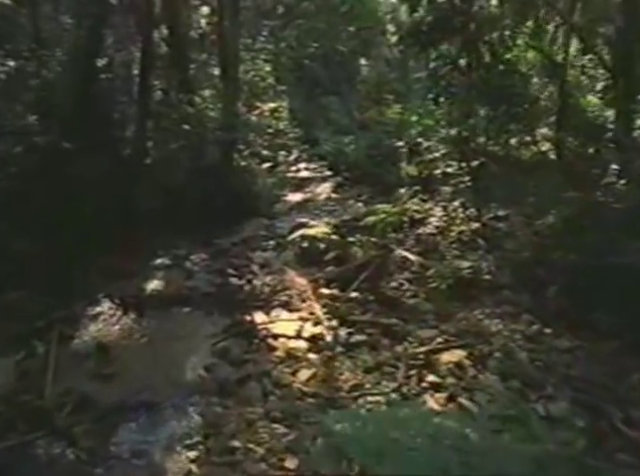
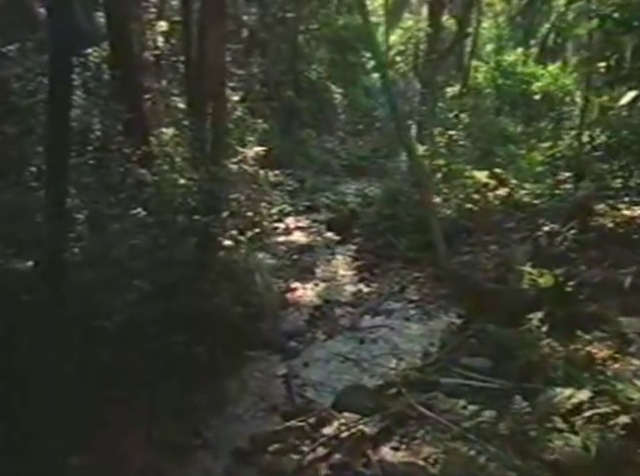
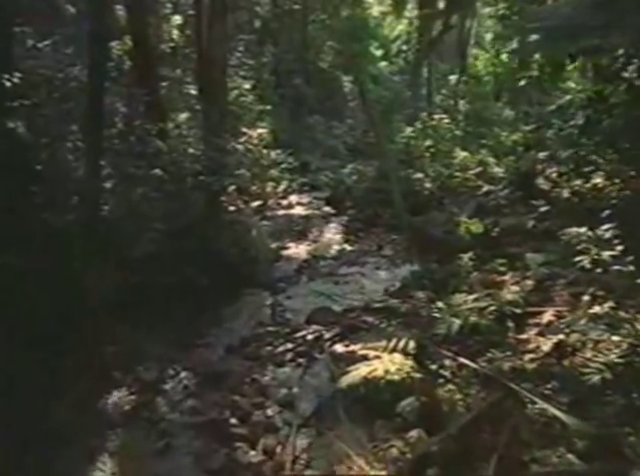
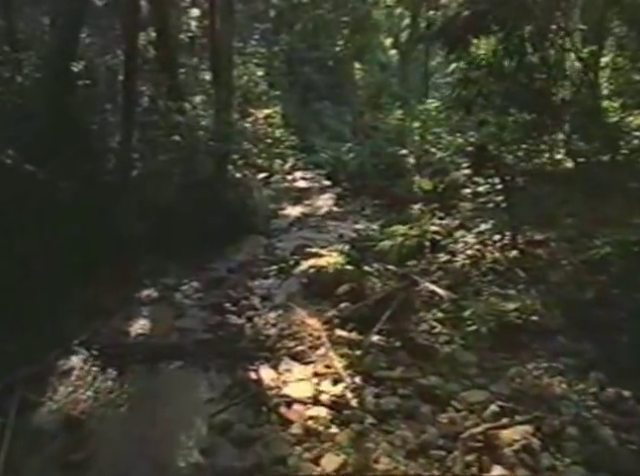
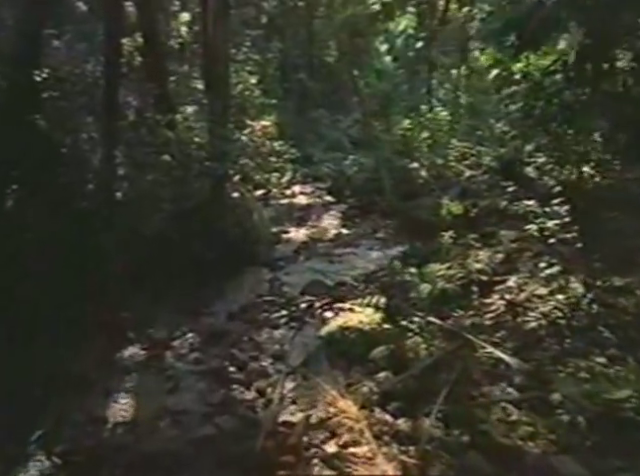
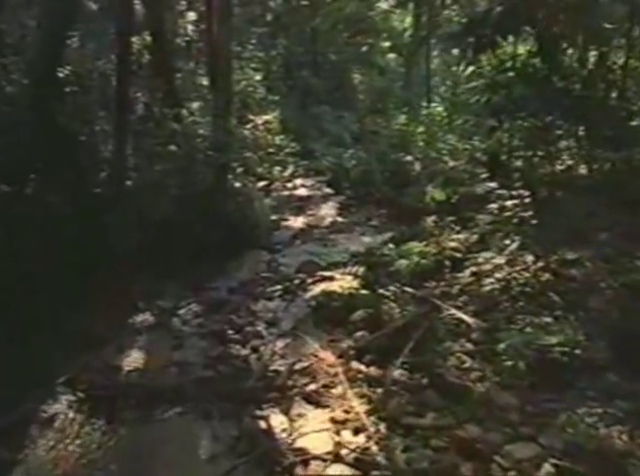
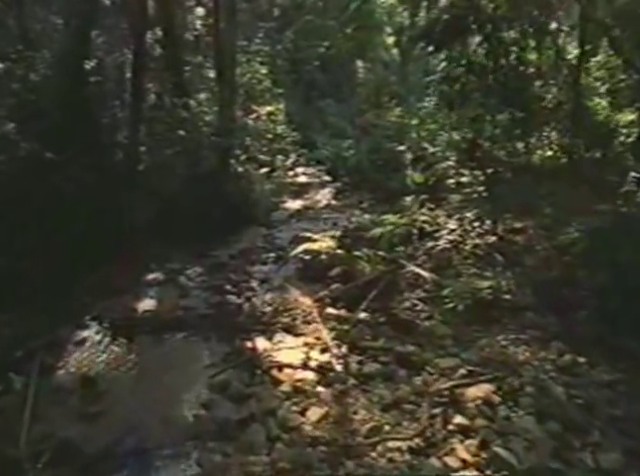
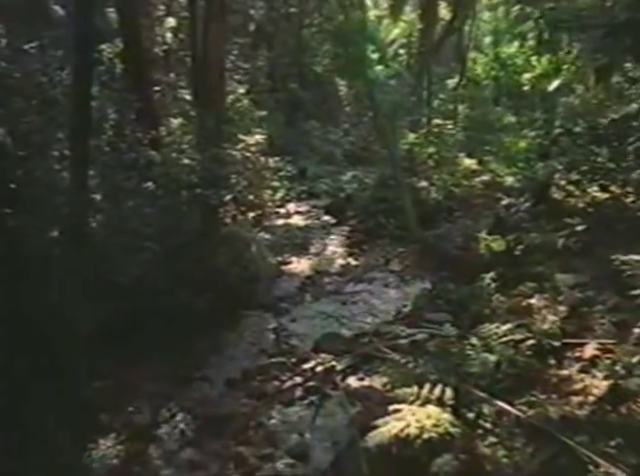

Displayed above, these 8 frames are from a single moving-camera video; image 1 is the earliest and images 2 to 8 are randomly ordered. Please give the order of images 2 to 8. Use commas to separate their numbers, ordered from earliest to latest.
7, 4, 6, 5, 3, 8, 2
